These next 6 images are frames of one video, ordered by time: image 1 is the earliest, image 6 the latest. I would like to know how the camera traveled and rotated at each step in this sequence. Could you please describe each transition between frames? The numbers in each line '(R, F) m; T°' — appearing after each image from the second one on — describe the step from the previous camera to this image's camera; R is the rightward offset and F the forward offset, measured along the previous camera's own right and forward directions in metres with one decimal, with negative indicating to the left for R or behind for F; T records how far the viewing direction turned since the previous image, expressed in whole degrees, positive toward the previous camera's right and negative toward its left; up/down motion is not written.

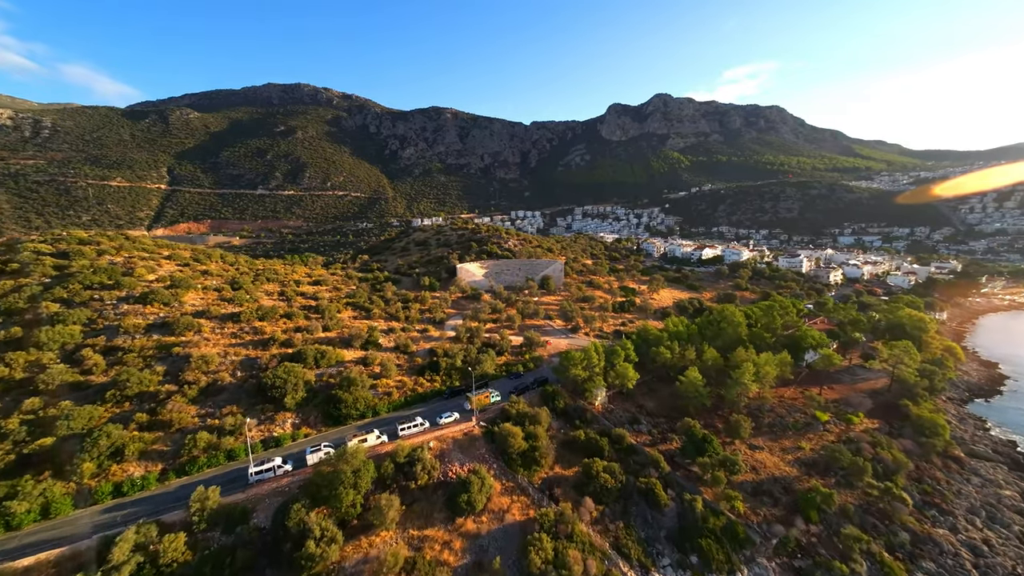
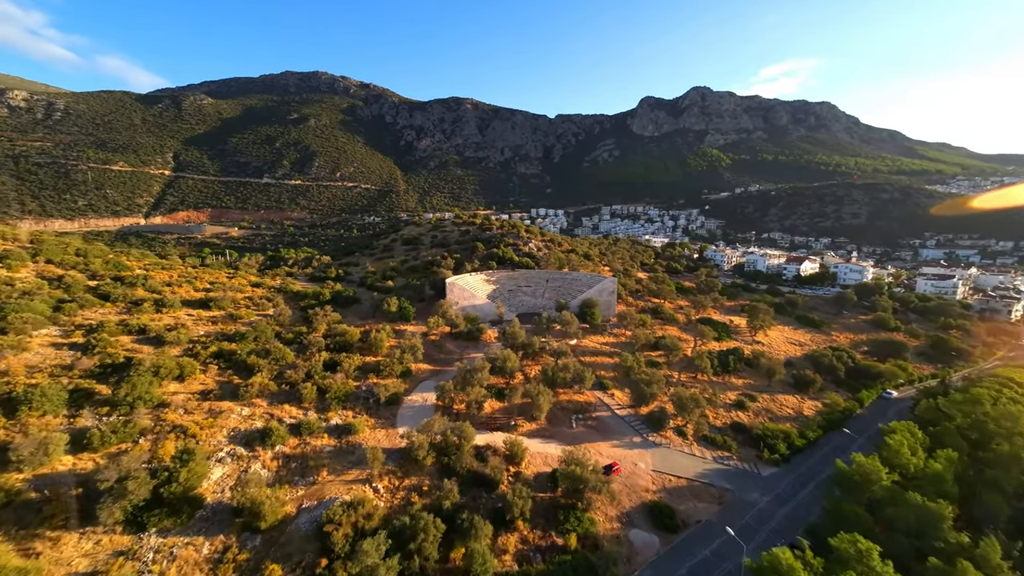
(-0.6, +24.0) m; -3°
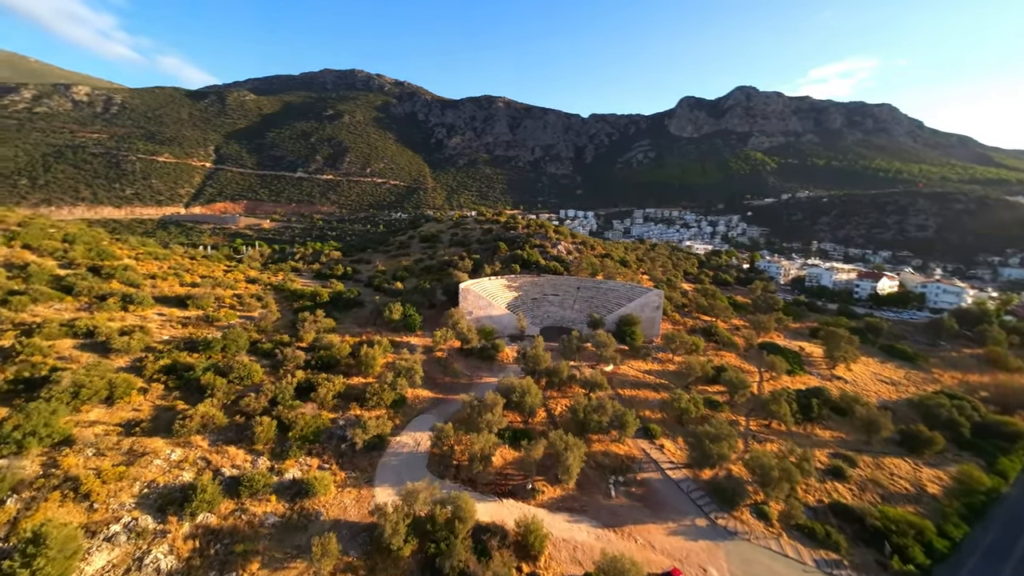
(0.0, +6.1) m; -4°
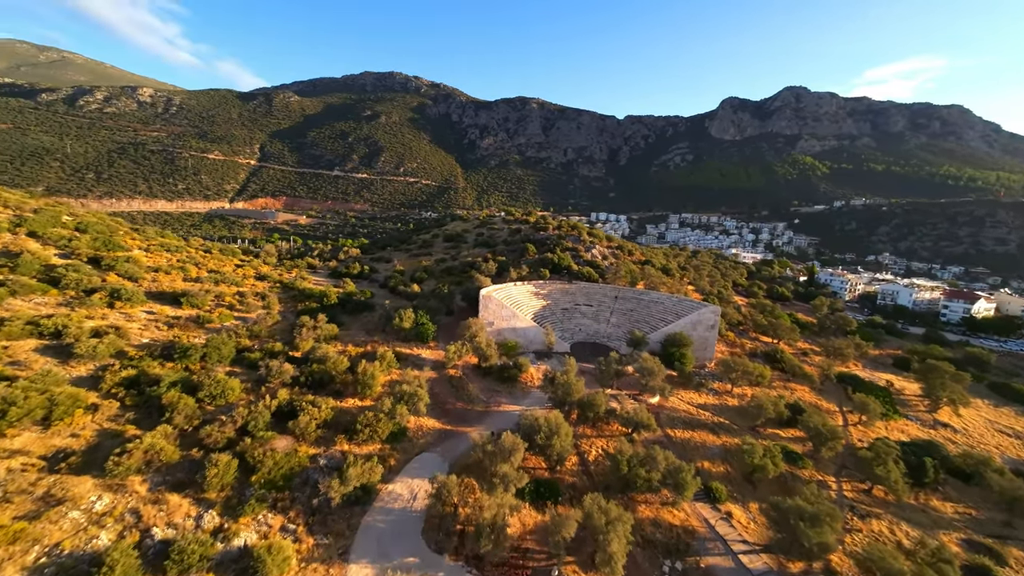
(-0.1, +4.4) m; -4°
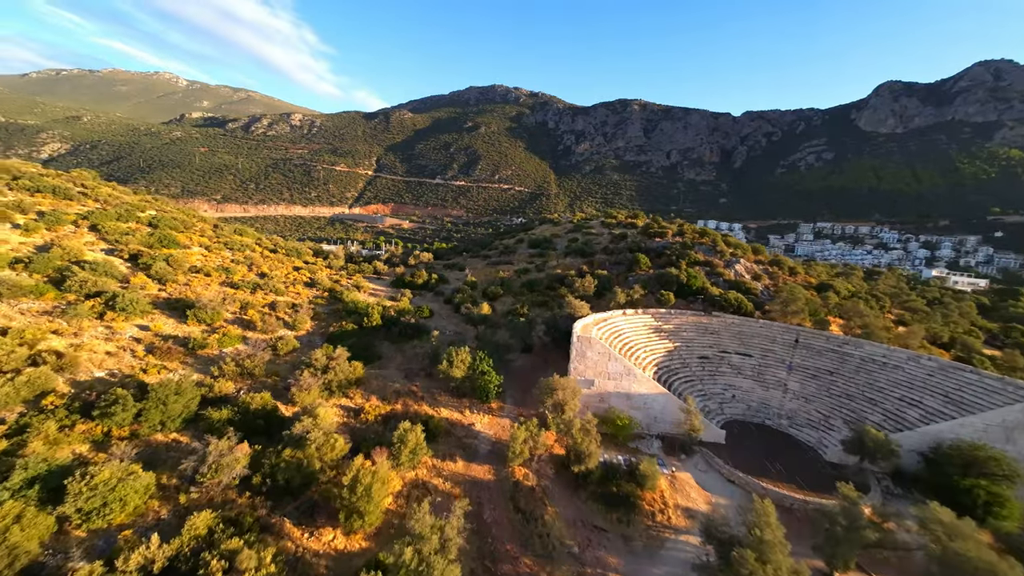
(-1.3, +10.4) m; -14°
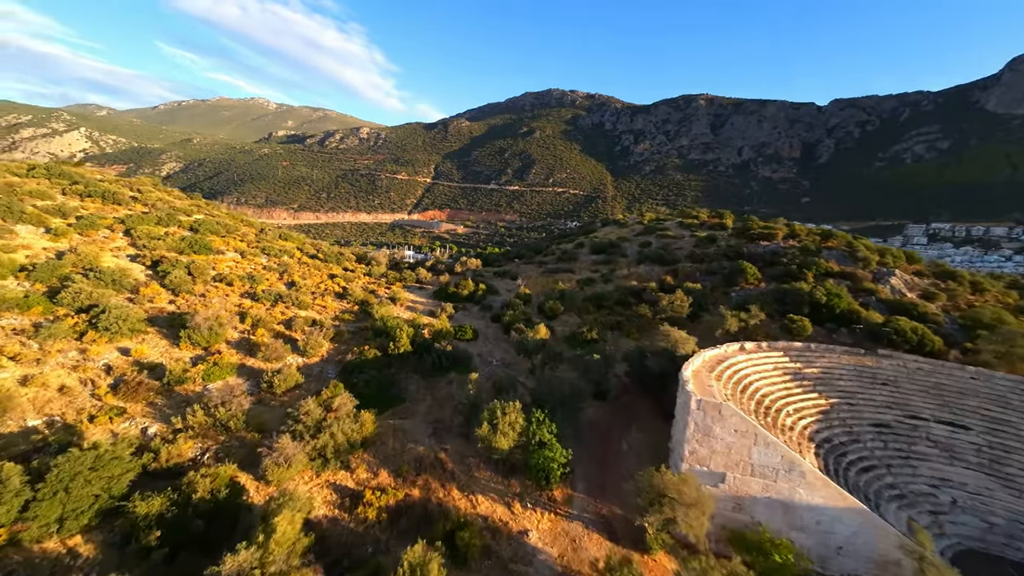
(-0.8, +5.9) m; -8°
